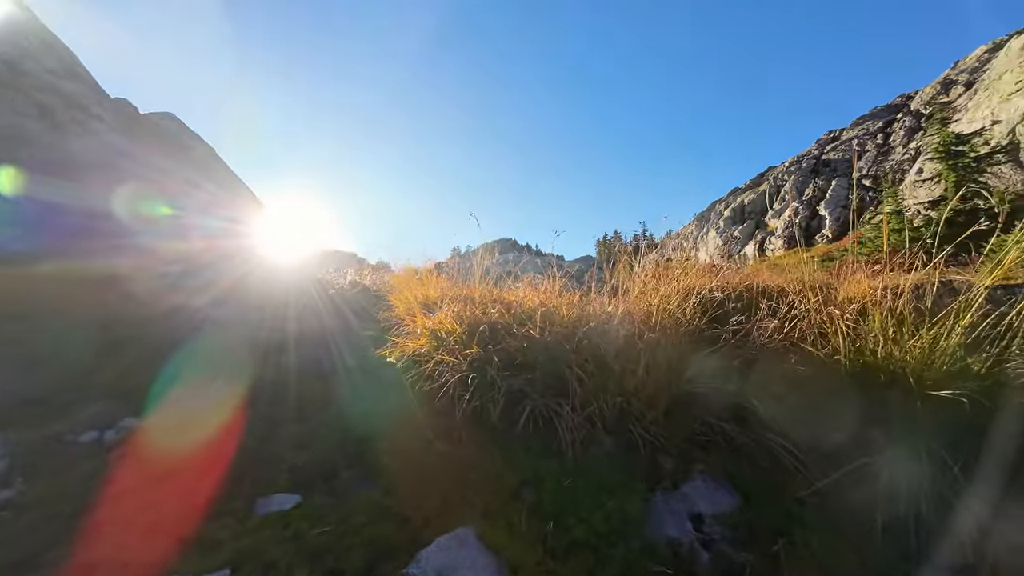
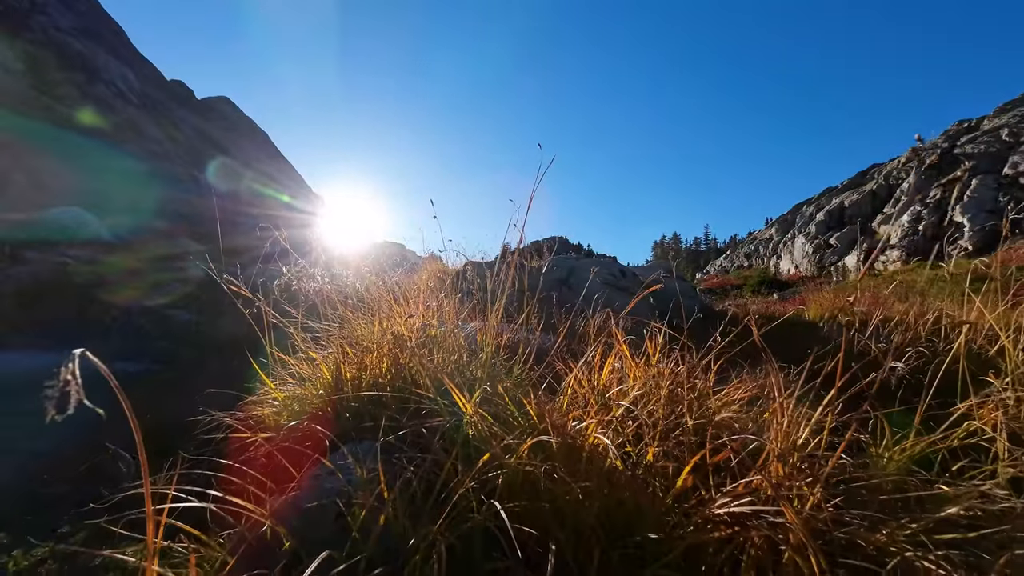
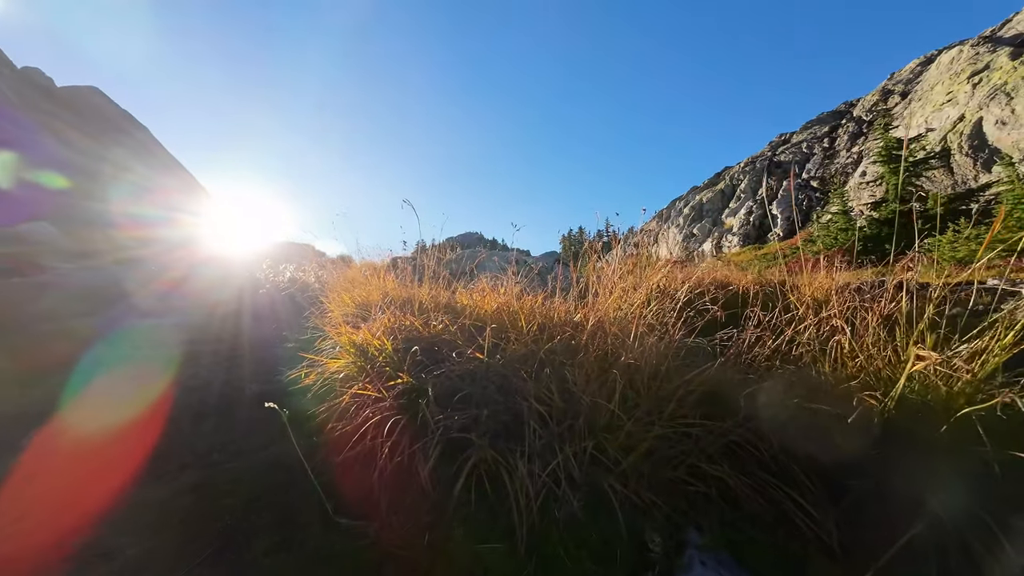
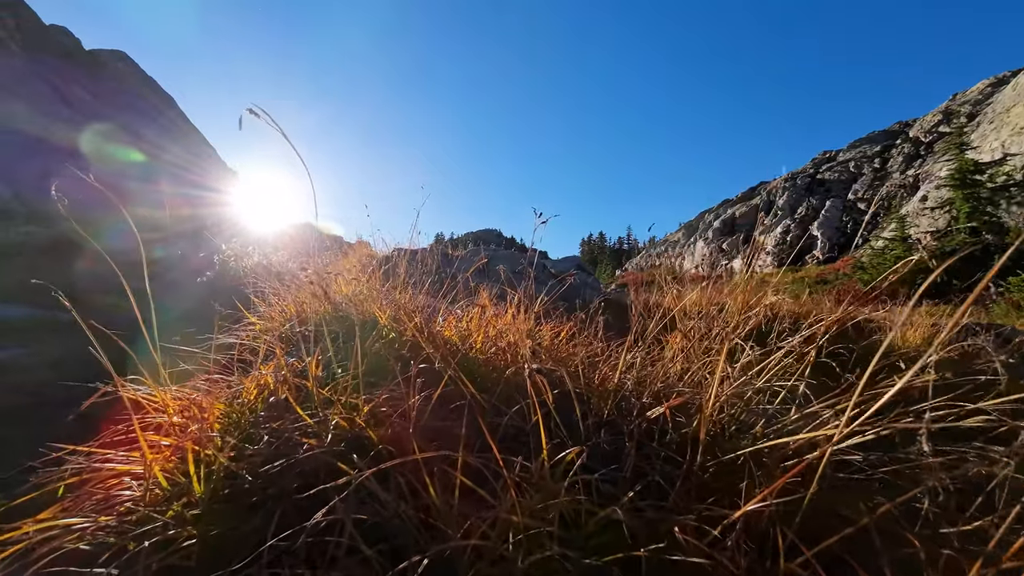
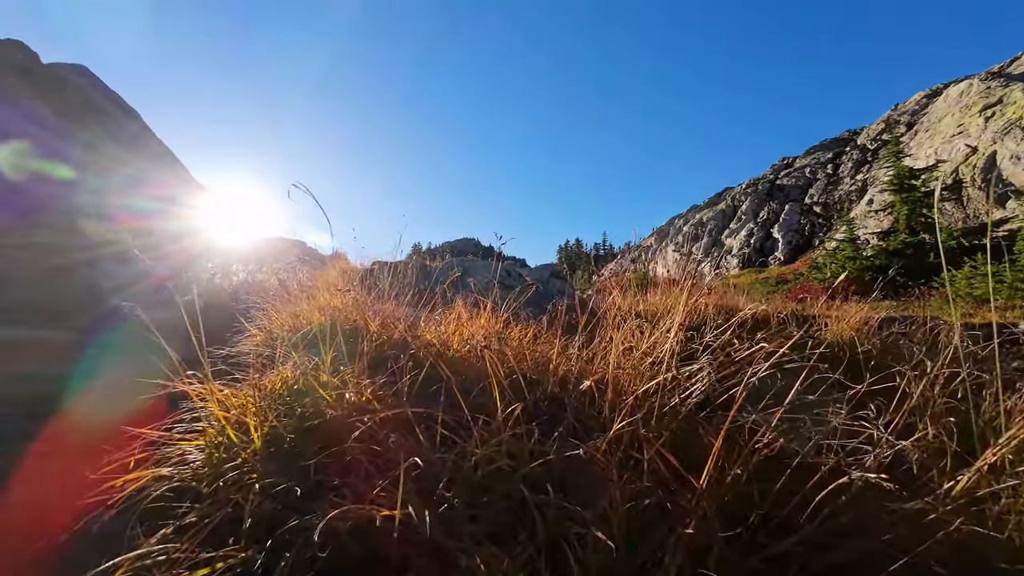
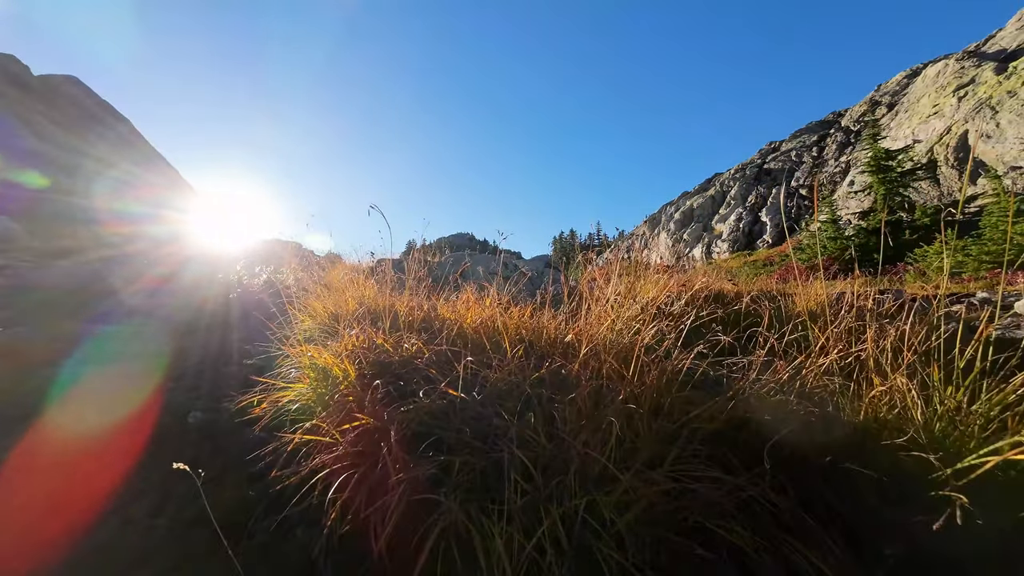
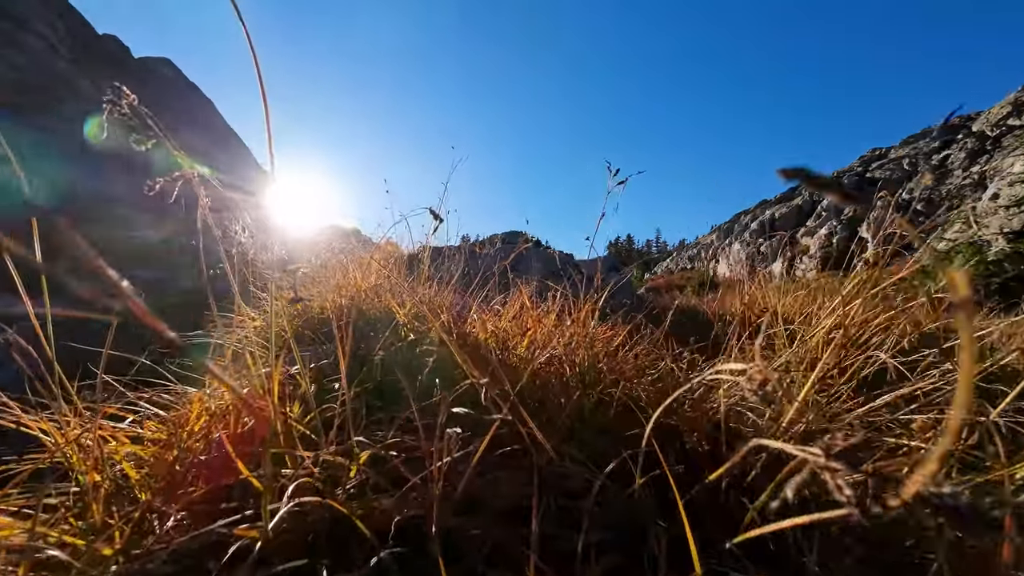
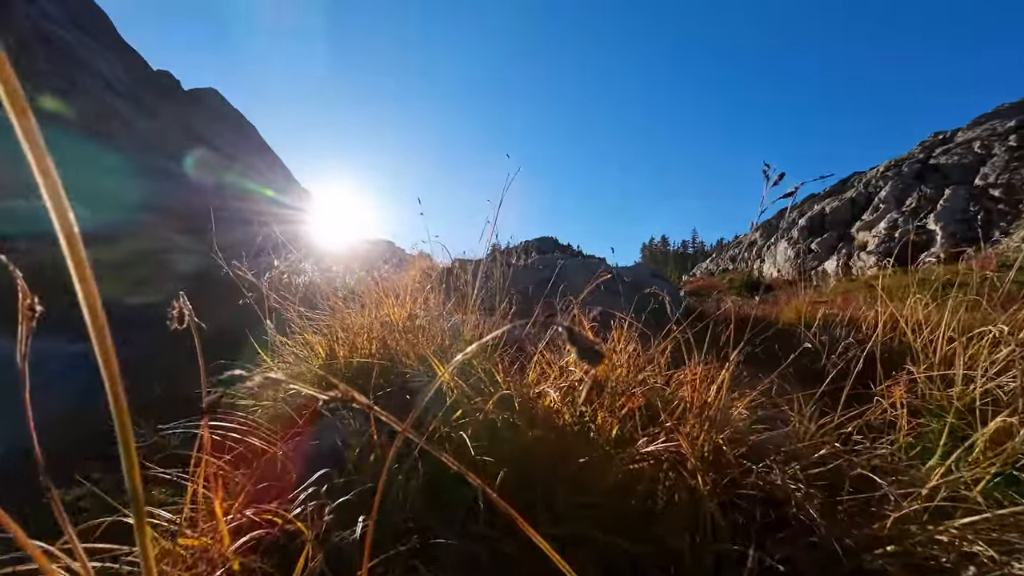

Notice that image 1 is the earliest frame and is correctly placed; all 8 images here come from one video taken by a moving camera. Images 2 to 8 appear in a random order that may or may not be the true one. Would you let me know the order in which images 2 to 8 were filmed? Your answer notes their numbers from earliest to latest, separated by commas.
3, 6, 5, 4, 7, 8, 2
